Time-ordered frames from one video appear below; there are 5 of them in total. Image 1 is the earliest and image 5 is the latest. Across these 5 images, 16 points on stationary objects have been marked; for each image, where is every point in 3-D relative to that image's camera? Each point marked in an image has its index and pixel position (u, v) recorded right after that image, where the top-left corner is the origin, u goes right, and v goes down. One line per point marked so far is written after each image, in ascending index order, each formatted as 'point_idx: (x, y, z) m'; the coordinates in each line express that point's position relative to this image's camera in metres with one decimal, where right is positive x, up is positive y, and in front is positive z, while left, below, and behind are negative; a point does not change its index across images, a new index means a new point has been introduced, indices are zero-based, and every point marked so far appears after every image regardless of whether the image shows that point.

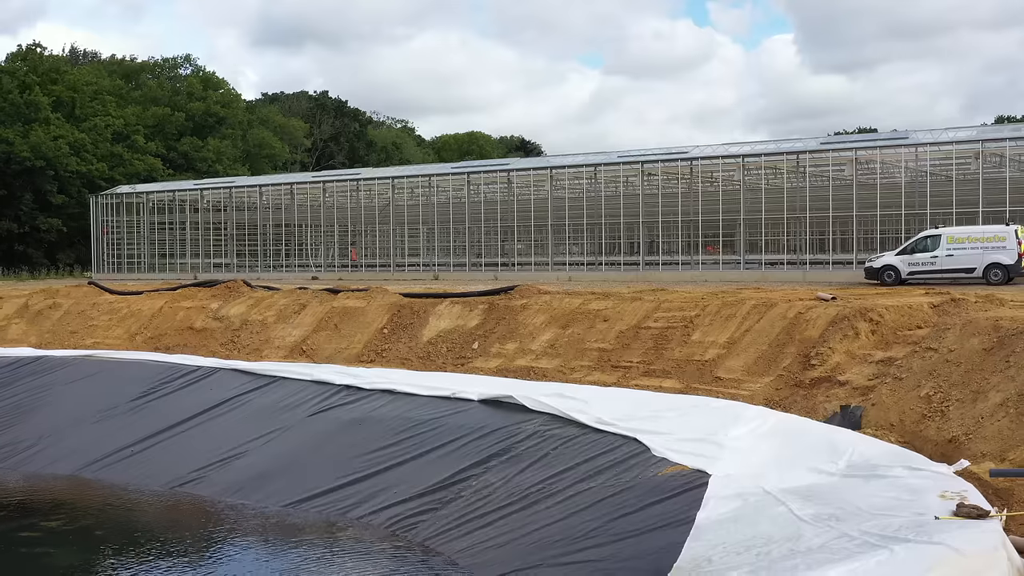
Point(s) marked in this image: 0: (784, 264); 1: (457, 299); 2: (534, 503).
0: (+6.4, +0.6, +19.1) m
1: (-1.0, -0.2, +13.6) m
2: (+0.2, -2.0, +7.1) m
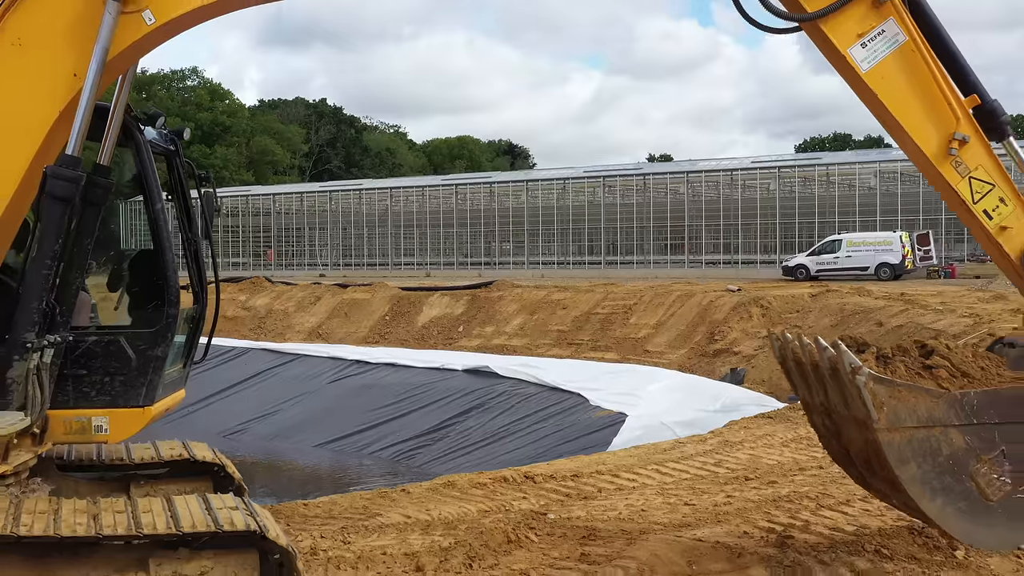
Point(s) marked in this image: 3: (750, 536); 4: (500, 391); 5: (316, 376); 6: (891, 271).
0: (+5.9, +0.7, +22.0) m
1: (-1.4, -0.1, +16.5) m
2: (-0.1, -1.9, +10.0) m
3: (+0.8, -0.9, +2.8) m
4: (-0.2, -1.5, +11.4) m
5: (-3.4, -1.5, +13.5) m
6: (+8.4, +0.4, +17.3) m
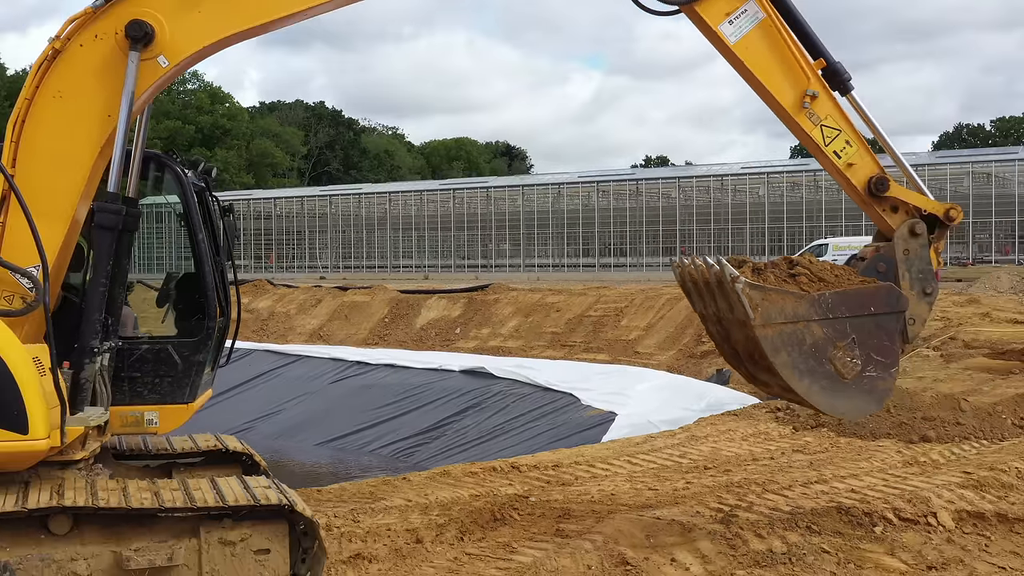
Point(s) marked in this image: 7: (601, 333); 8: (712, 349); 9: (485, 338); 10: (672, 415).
0: (+5.8, +0.6, +22.5) m
1: (-1.5, -0.1, +16.9) m
2: (-0.2, -2.0, +10.4) m
3: (+0.8, -0.9, +3.2) m
4: (-0.3, -1.6, +11.8) m
5: (-3.5, -1.6, +13.9) m
6: (+8.3, +0.3, +17.8) m
7: (+1.6, -0.8, +14.0) m
8: (+3.1, -1.0, +12.3) m
9: (-0.5, -1.0, +15.0) m
10: (+2.0, -1.6, +10.0) m
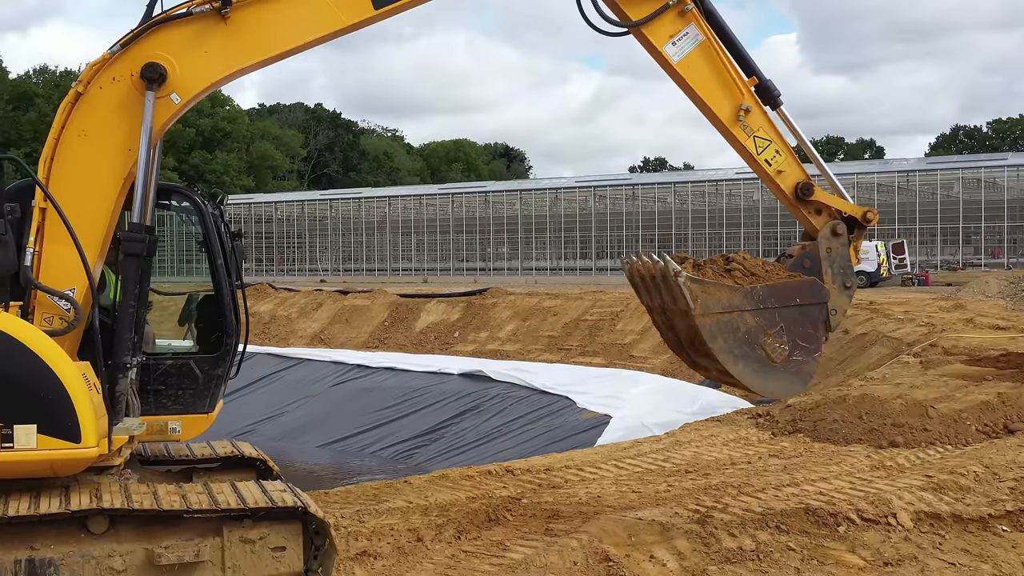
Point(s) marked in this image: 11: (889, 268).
0: (+5.7, +0.5, +22.7) m
1: (-1.5, -0.2, +17.2) m
2: (-0.3, -2.1, +10.7) m
3: (+0.8, -1.0, +3.5) m
4: (-0.3, -1.6, +12.1) m
5: (-3.5, -1.7, +14.2) m
6: (+8.3, +0.2, +18.1) m
7: (+1.5, -0.9, +14.3) m
8: (+3.1, -1.0, +12.6) m
9: (-0.6, -1.0, +15.2) m
10: (+2.0, -1.7, +10.3) m
11: (+8.8, +0.5, +18.2) m
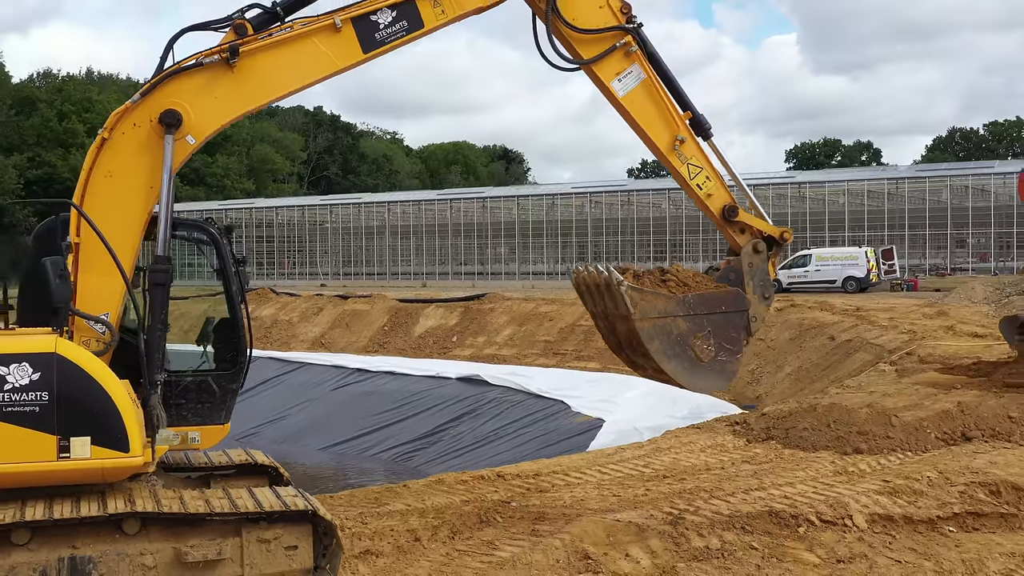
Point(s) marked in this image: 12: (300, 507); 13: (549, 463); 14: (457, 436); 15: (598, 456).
0: (+5.7, +0.4, +23.1) m
1: (-1.6, -0.3, +17.5) m
2: (-0.3, -2.2, +11.0) m
3: (+0.7, -1.1, +3.8) m
4: (-0.4, -1.8, +12.4) m
5: (-3.6, -1.8, +14.5) m
6: (+8.2, +0.1, +18.4) m
7: (+1.5, -1.0, +14.6) m
8: (+3.0, -1.2, +12.9) m
9: (-0.6, -1.2, +15.6) m
10: (+2.0, -1.8, +10.6) m
11: (+8.7, +0.4, +18.5) m
12: (-0.8, -0.9, +3.1) m
13: (+0.2, -1.1, +5.1) m
14: (-0.8, -2.2, +11.5) m
15: (+0.6, -1.1, +5.1) m
